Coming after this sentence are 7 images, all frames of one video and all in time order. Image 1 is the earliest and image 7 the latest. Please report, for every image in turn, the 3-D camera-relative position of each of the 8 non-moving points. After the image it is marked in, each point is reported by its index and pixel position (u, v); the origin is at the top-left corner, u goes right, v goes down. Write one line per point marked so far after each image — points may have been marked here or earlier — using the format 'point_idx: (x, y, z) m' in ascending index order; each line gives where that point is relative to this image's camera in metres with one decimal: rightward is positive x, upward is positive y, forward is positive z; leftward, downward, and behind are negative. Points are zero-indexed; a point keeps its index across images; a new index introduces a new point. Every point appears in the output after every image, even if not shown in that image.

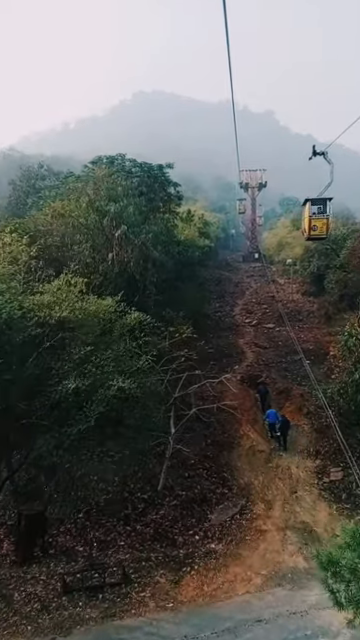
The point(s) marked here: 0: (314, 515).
0: (+3.3, -4.8, +9.9) m
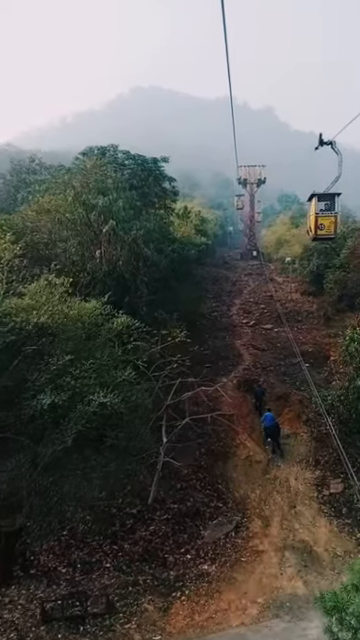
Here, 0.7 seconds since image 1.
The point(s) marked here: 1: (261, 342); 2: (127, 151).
0: (+3.1, -4.9, +9.2) m
1: (+3.6, -1.0, +18.0) m
2: (-2.0, +6.3, +14.9) m
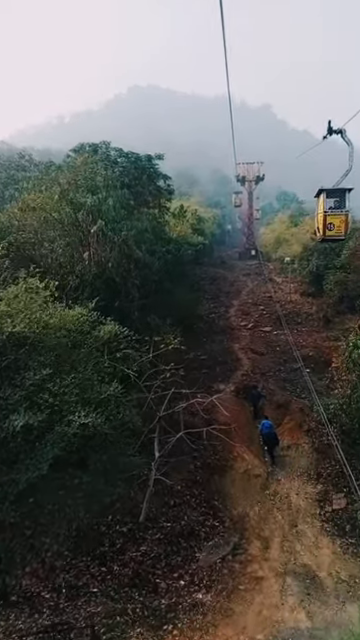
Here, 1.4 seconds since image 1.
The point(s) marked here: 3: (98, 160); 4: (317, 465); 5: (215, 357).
0: (+2.9, -5.1, +8.6) m
1: (+3.4, -1.1, +17.4) m
2: (-2.2, +6.2, +14.3) m
3: (-2.5, +5.0, +12.6) m
4: (+3.8, -4.0, +11.1) m
5: (+1.4, -1.5, +16.2) m
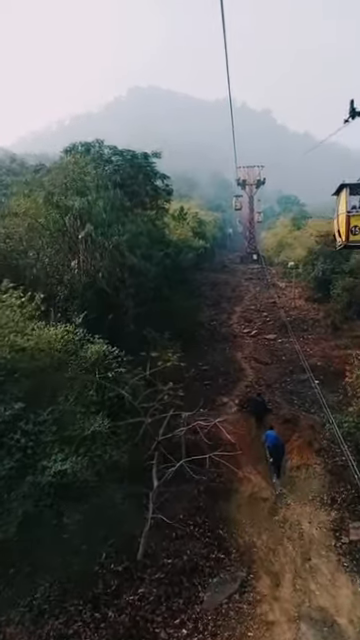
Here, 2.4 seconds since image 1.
0: (+3.0, -5.3, +7.7) m
1: (+3.4, -1.4, +16.5) m
2: (-2.3, +5.8, +13.5) m
3: (-2.6, +4.7, +11.8) m
4: (+3.8, -4.3, +10.2) m
5: (+1.4, -1.8, +15.3) m
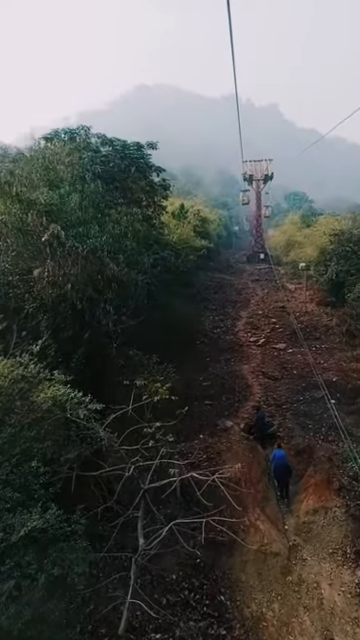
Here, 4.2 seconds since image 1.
0: (+2.8, -5.7, +6.0) m
1: (+3.4, -1.8, +14.8) m
2: (-2.3, +5.5, +11.8) m
3: (-2.7, +4.3, +10.1) m
4: (+3.7, -4.7, +8.5) m
5: (+1.4, -2.2, +13.7) m
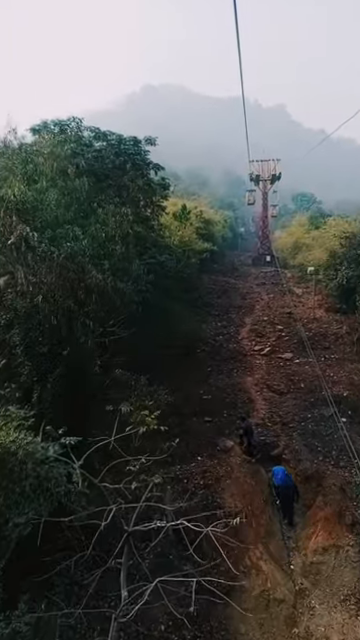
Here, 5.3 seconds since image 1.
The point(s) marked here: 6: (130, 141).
0: (+2.6, -6.0, +5.0) m
1: (+3.4, -2.1, +13.7) m
2: (-2.3, +5.2, +10.9) m
3: (-2.7, +4.1, +9.2) m
4: (+3.6, -5.0, +7.5) m
5: (+1.3, -2.5, +12.7) m
6: (-1.4, +5.1, +11.4) m
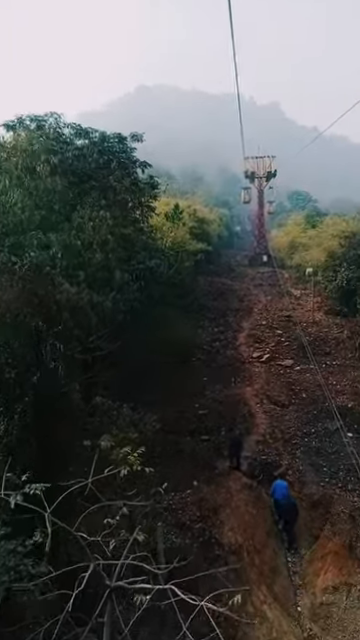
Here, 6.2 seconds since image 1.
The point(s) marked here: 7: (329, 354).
0: (+2.5, -6.2, +4.2) m
1: (+3.2, -2.3, +12.9) m
2: (-2.6, +4.9, +9.9) m
3: (-3.0, +3.8, +8.3) m
4: (+3.4, -5.2, +6.6) m
5: (+1.2, -2.7, +11.8) m
6: (-1.7, +4.8, +10.5) m
7: (+5.6, -1.3, +15.0) m
